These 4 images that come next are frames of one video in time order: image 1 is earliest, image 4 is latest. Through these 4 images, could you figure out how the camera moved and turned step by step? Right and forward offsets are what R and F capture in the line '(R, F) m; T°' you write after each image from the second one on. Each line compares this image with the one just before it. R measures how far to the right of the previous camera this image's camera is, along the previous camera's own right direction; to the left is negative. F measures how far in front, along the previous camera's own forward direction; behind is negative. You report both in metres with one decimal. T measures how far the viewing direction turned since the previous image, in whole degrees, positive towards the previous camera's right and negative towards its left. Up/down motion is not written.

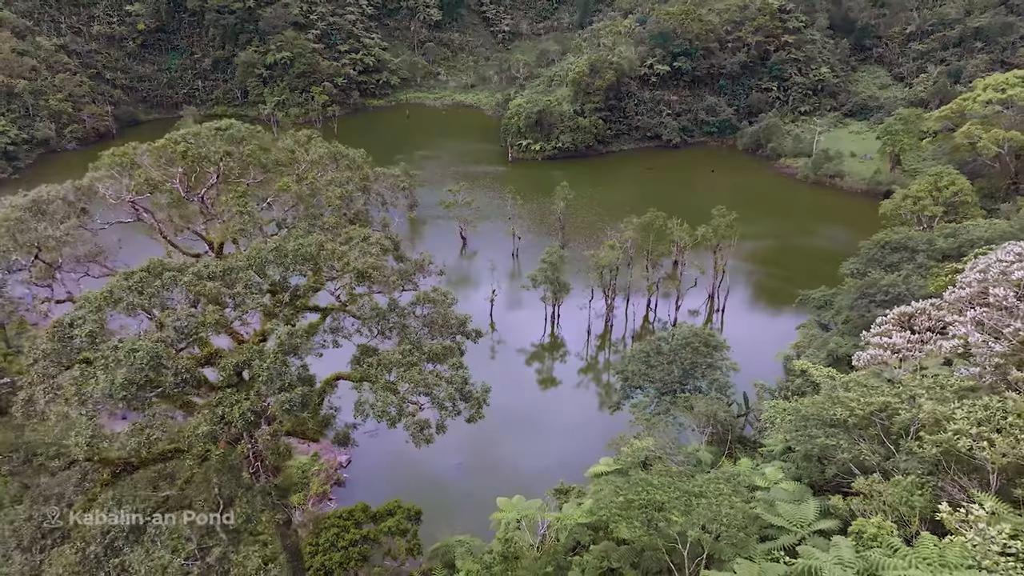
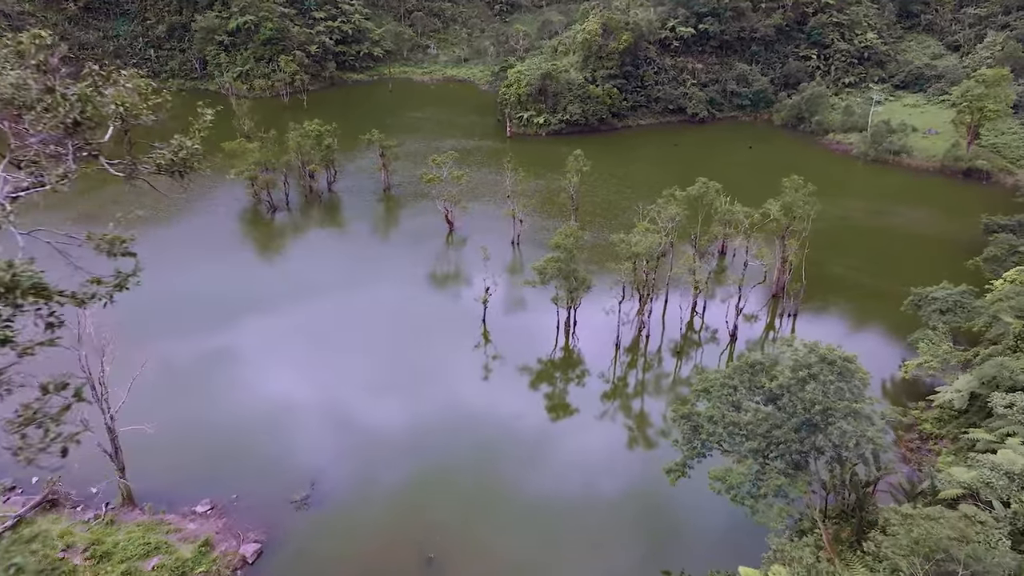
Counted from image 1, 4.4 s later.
(-0.1, +8.7) m; 0°
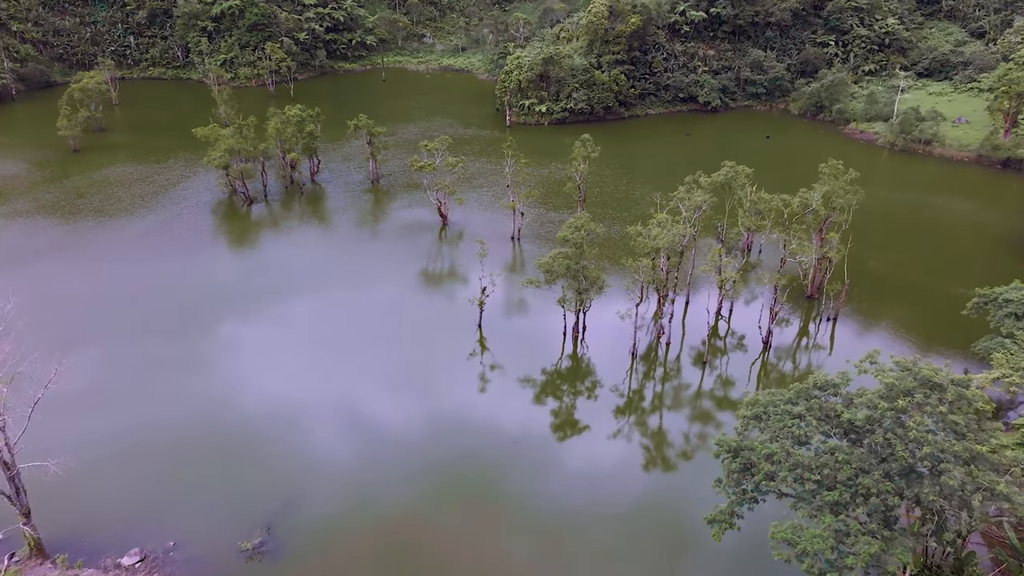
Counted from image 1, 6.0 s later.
(0.0, +3.2) m; 0°
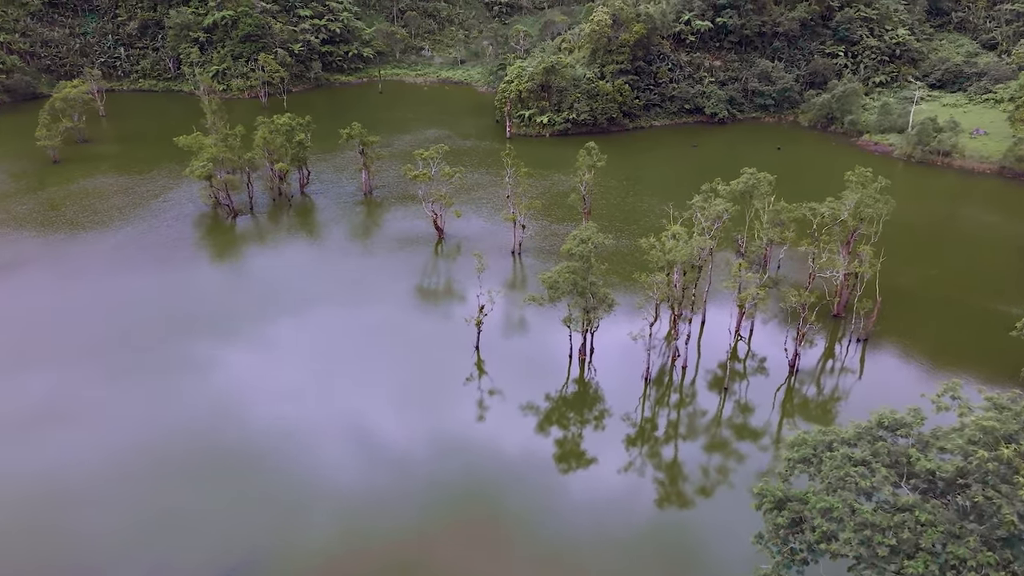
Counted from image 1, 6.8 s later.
(0.0, +1.9) m; 0°
